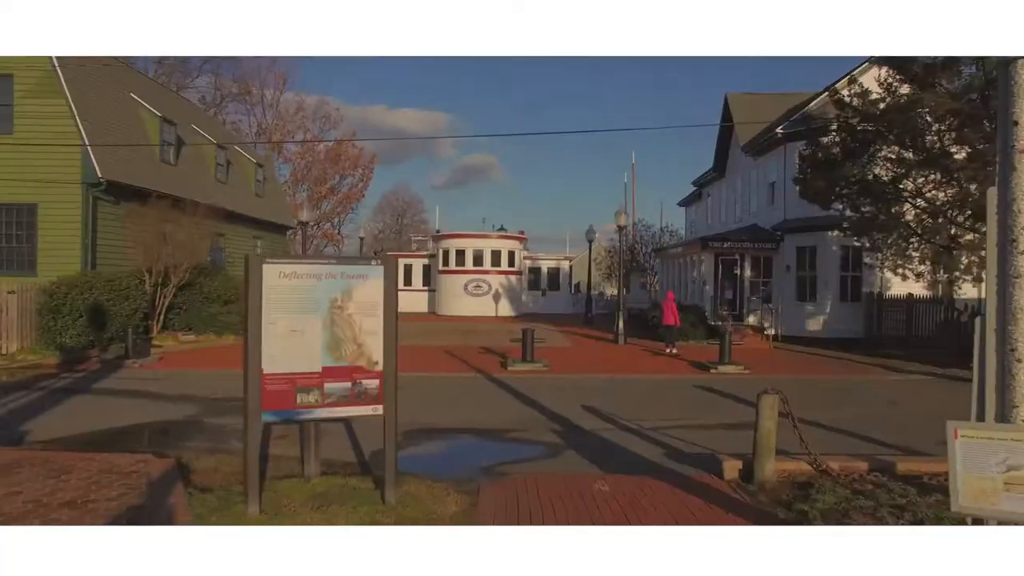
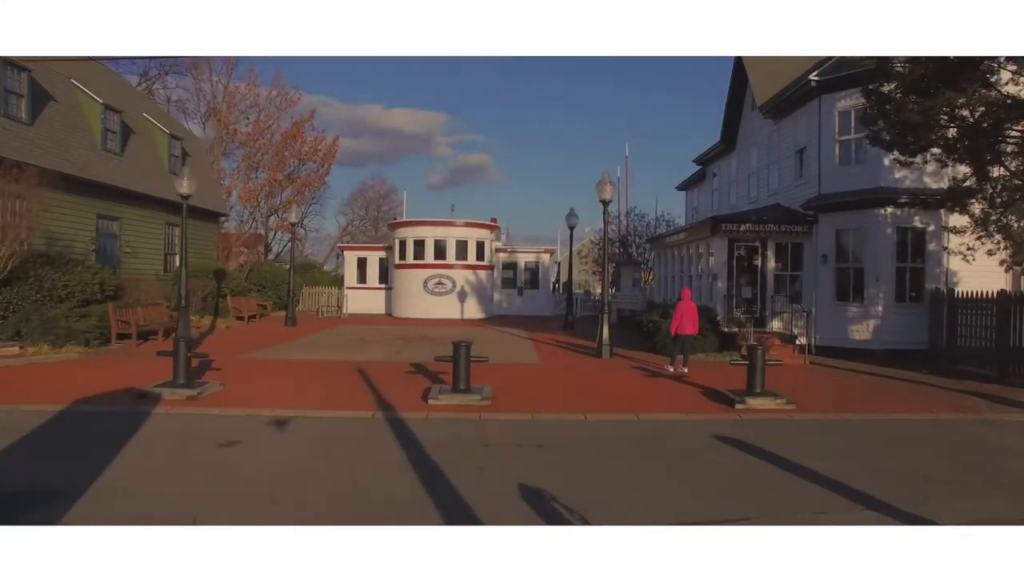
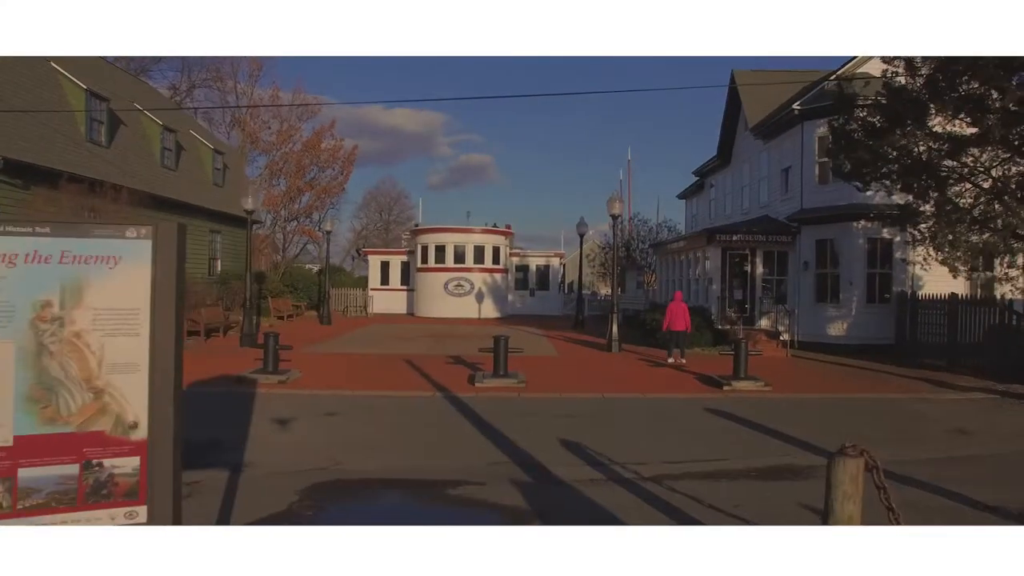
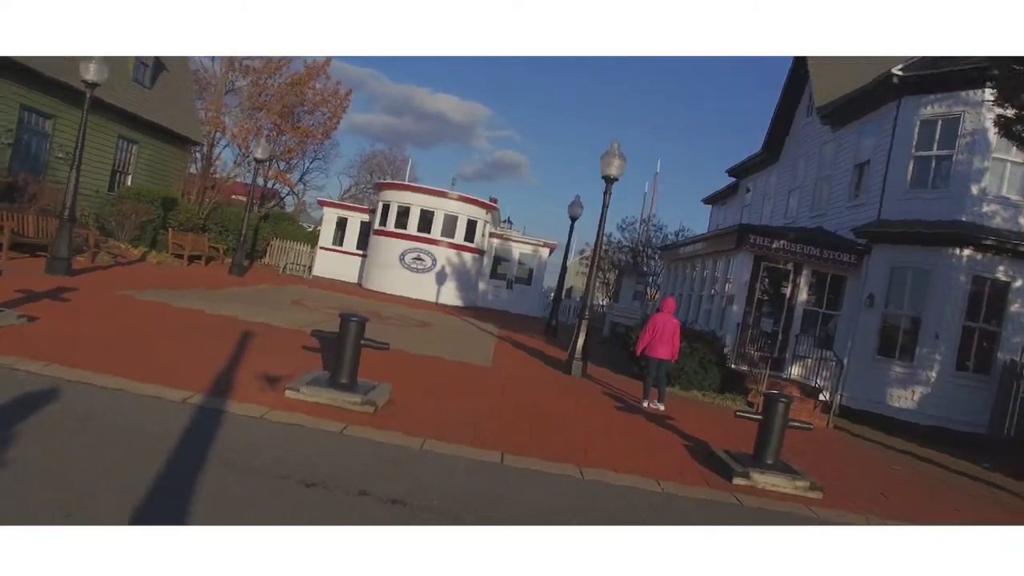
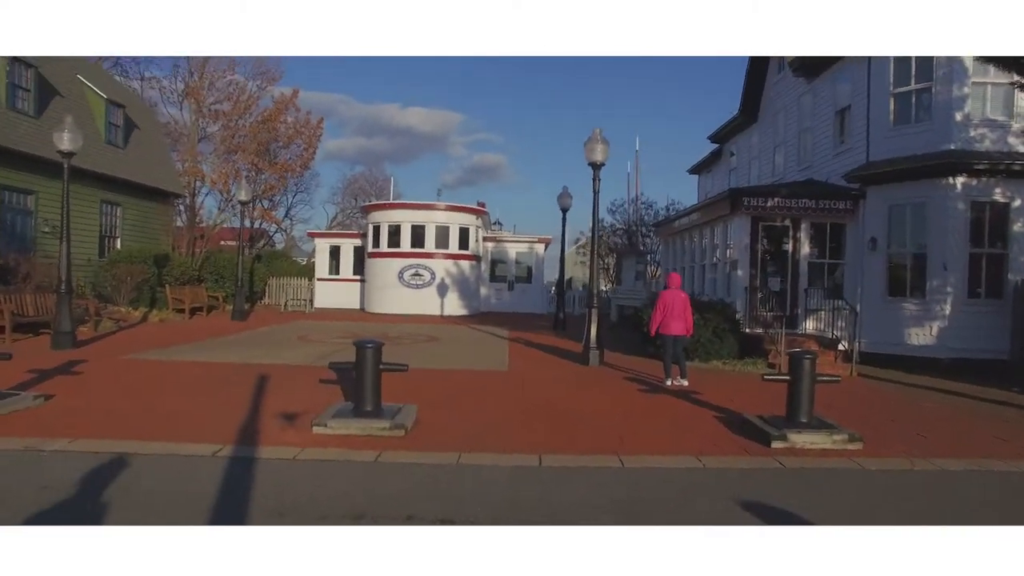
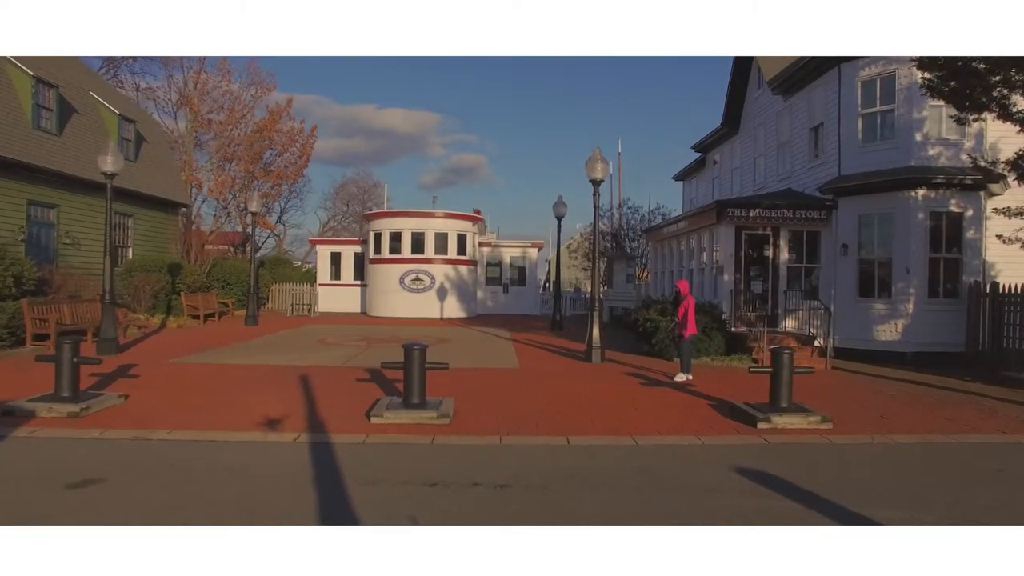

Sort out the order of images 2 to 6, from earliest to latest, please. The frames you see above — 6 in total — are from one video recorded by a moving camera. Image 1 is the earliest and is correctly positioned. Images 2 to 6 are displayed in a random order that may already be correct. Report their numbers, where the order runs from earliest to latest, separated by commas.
3, 2, 6, 4, 5
